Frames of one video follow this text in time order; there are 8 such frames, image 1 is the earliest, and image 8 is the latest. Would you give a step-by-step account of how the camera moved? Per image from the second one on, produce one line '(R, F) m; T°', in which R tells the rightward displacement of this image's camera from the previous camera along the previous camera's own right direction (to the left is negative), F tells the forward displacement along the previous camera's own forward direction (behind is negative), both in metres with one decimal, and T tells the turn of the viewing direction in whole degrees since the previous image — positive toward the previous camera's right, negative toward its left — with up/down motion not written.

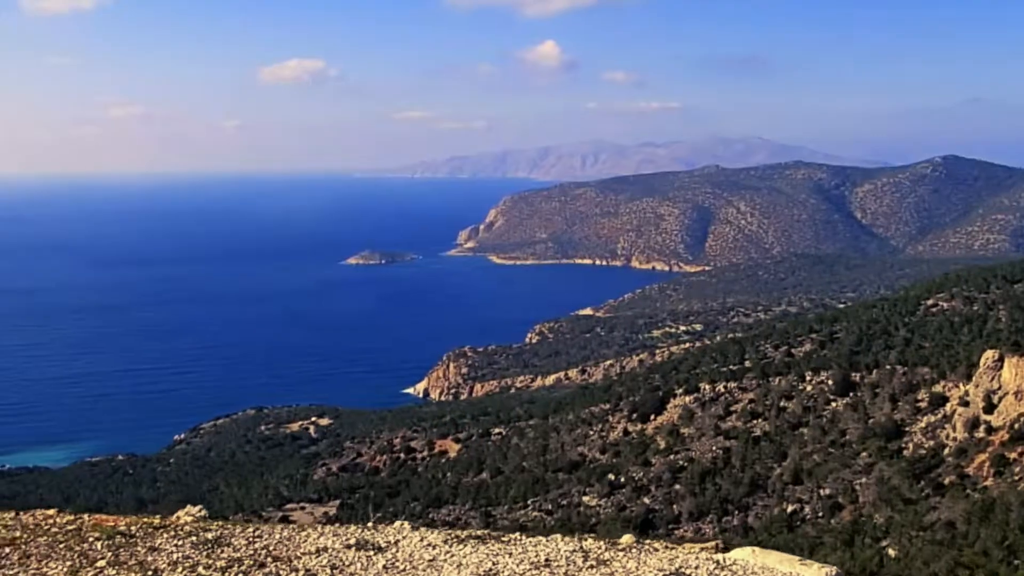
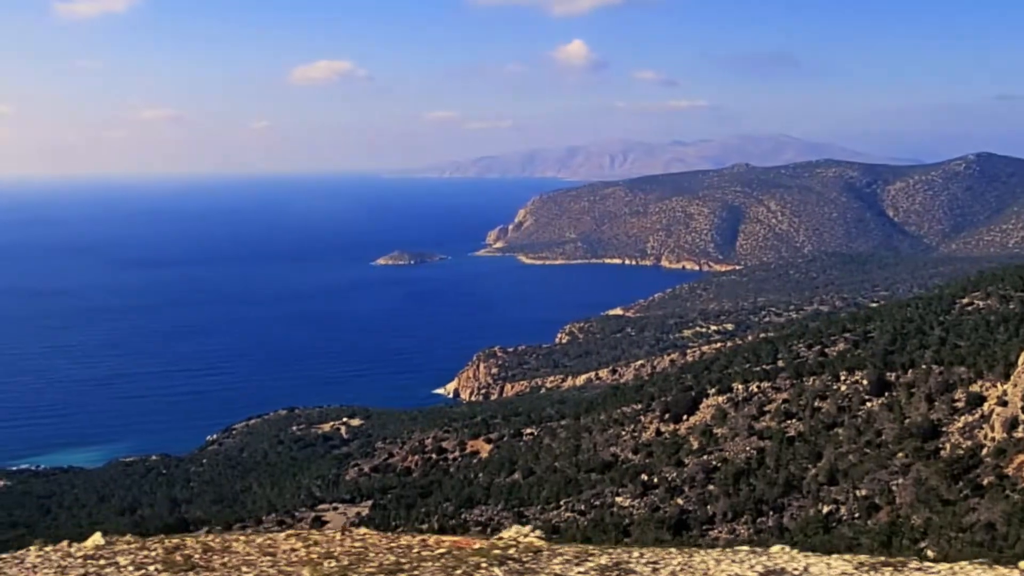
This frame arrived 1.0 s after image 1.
(-0.4, +0.1) m; -1°
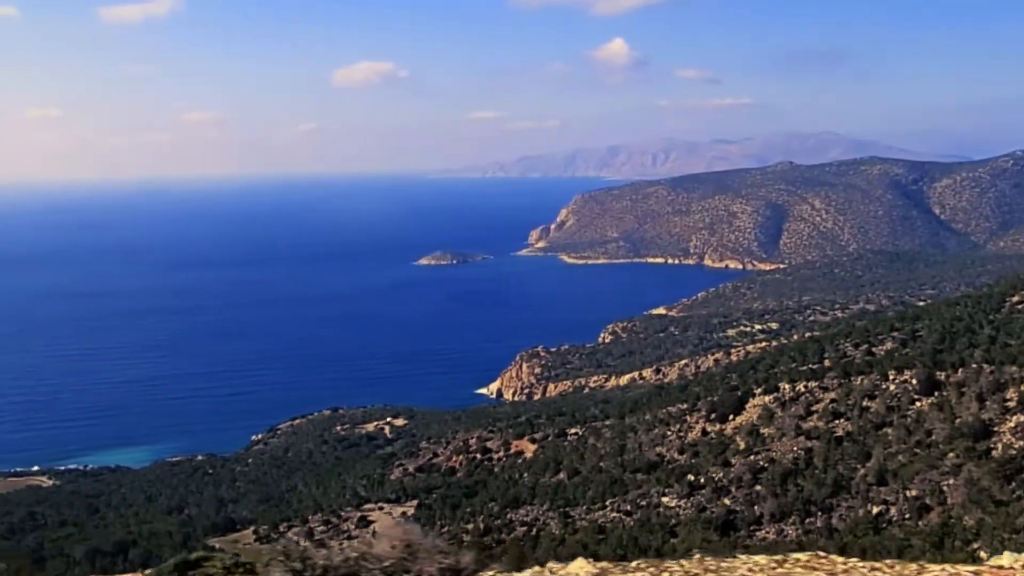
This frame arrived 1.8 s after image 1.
(-0.5, 0.0) m; -2°
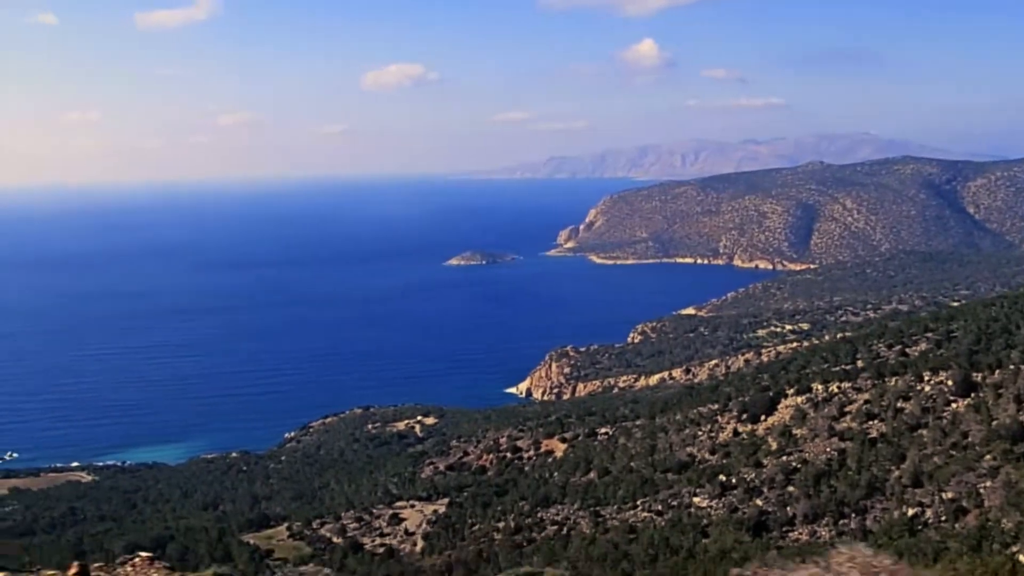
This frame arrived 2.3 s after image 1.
(-0.3, 0.0) m; -1°
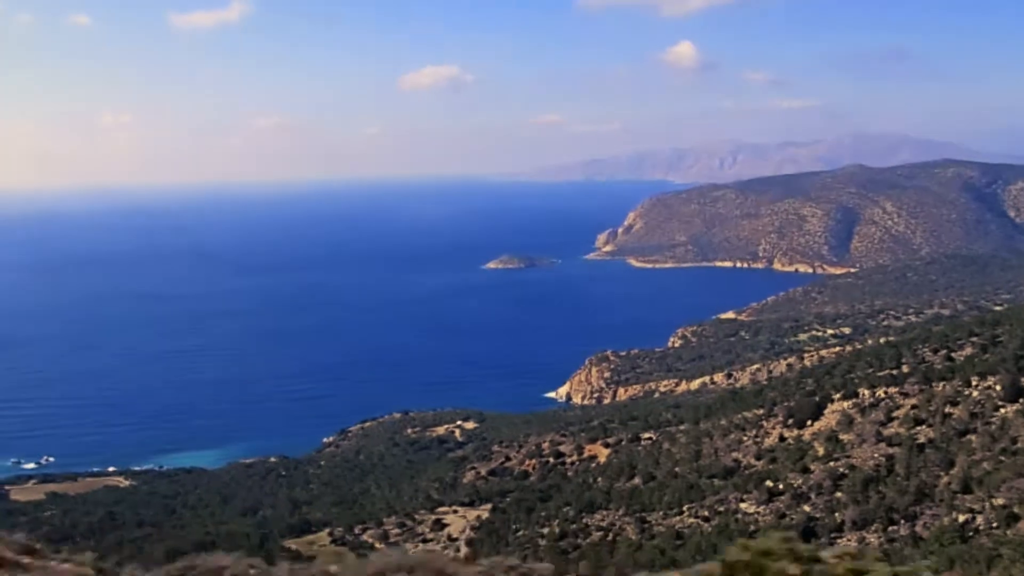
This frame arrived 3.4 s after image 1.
(-1.4, +0.2) m; -1°
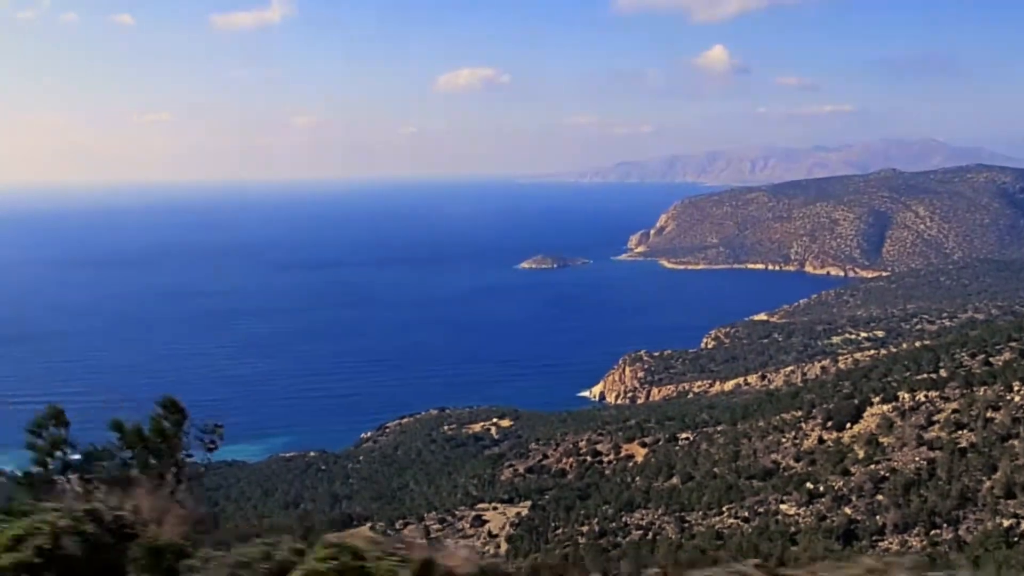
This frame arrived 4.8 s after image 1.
(-1.9, 0.0) m; 0°
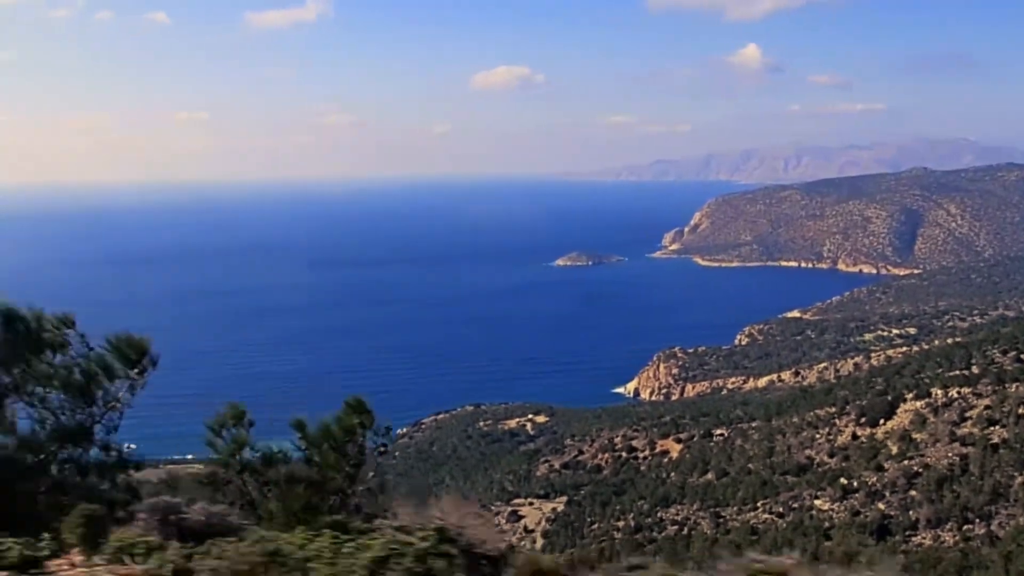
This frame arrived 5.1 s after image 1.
(-0.7, -0.6) m; -1°
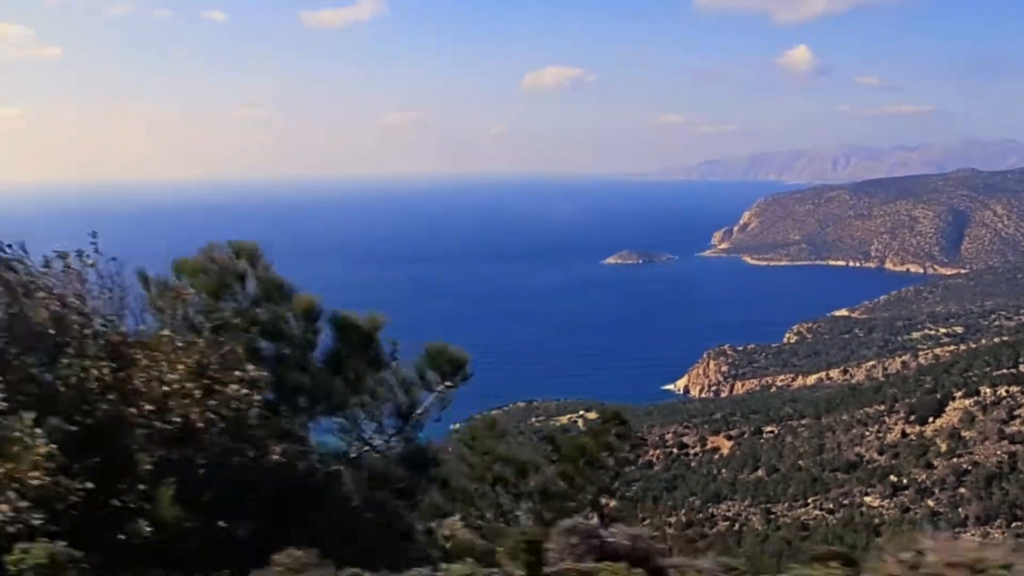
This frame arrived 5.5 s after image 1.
(-1.1, -1.1) m; -2°
